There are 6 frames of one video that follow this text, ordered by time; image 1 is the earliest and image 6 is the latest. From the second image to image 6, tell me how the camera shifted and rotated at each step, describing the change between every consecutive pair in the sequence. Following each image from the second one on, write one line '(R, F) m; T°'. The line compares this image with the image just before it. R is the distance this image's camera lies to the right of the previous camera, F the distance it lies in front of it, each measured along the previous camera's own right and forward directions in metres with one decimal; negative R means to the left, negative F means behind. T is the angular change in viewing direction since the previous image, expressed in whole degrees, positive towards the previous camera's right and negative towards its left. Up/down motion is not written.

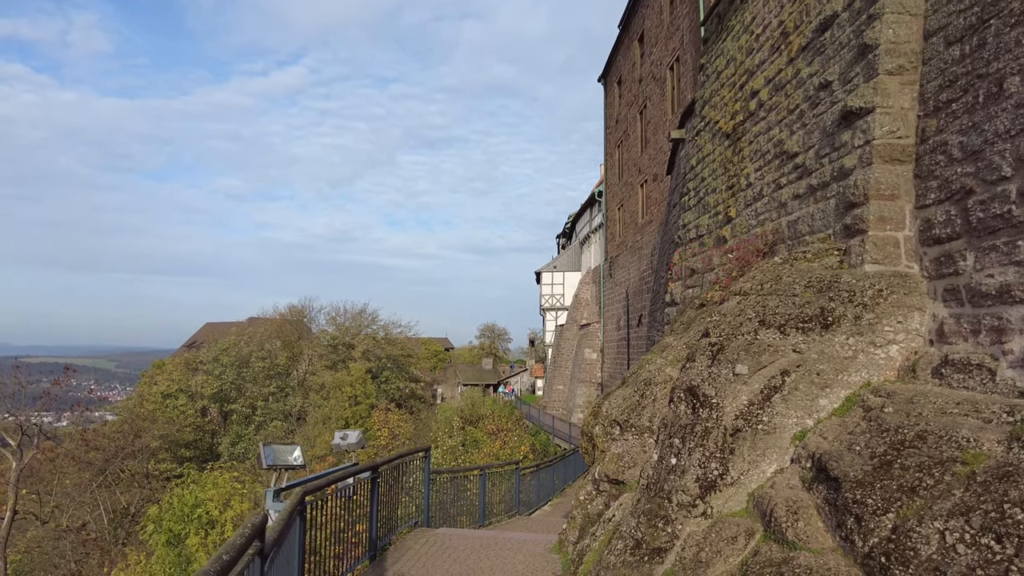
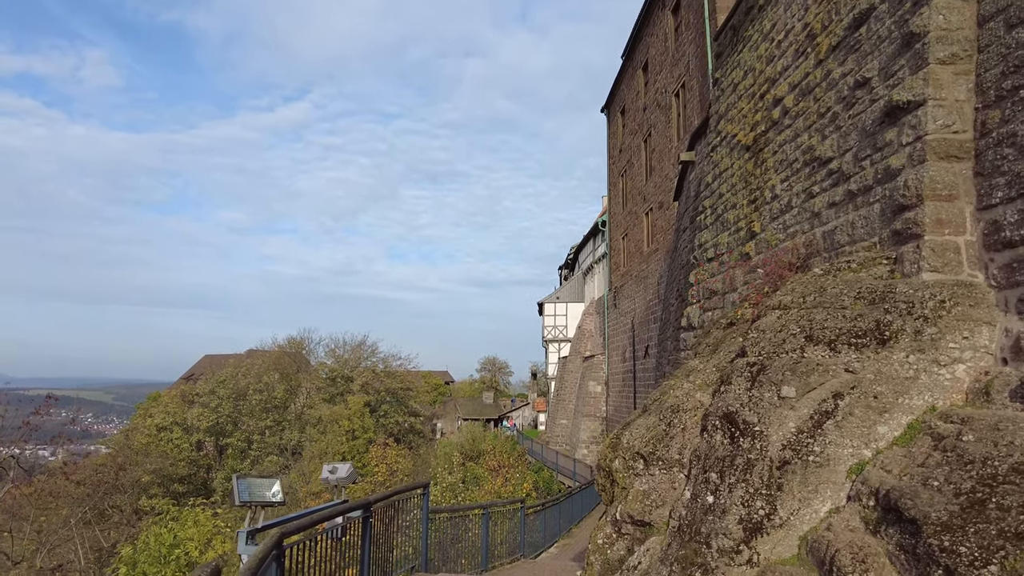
(-0.1, +0.5) m; 0°
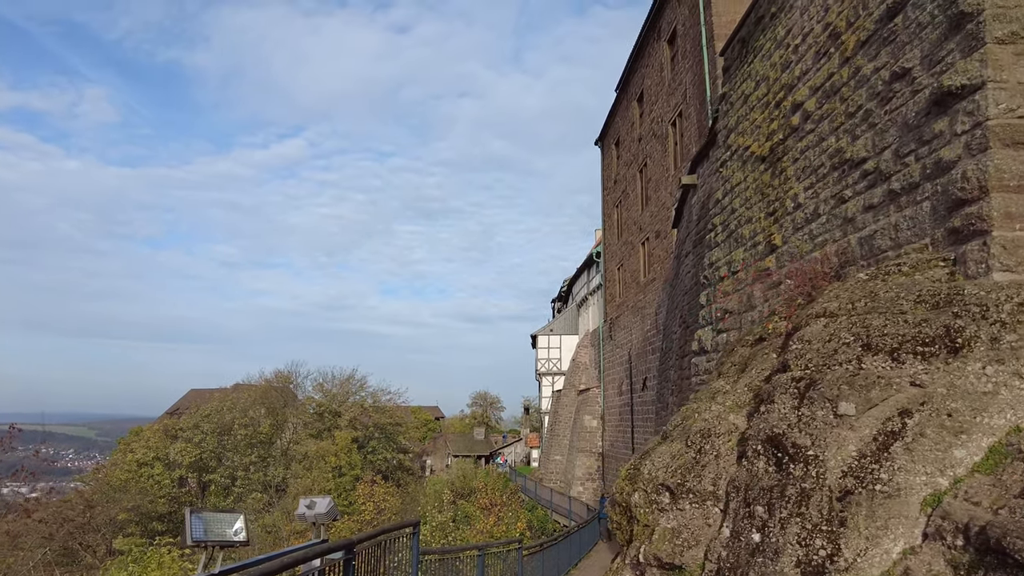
(-0.1, +0.5) m; +1°
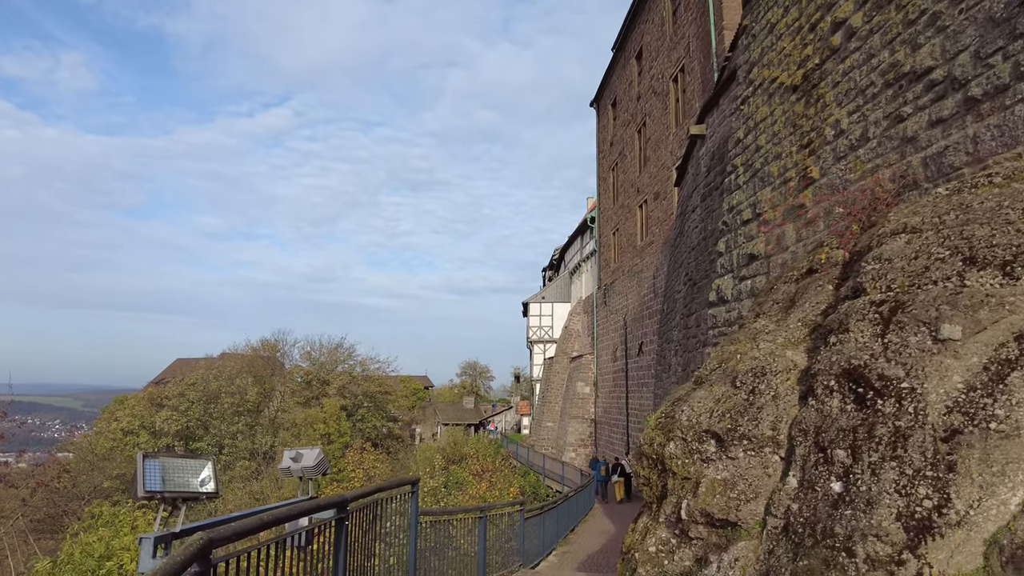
(-0.2, +0.5) m; +1°
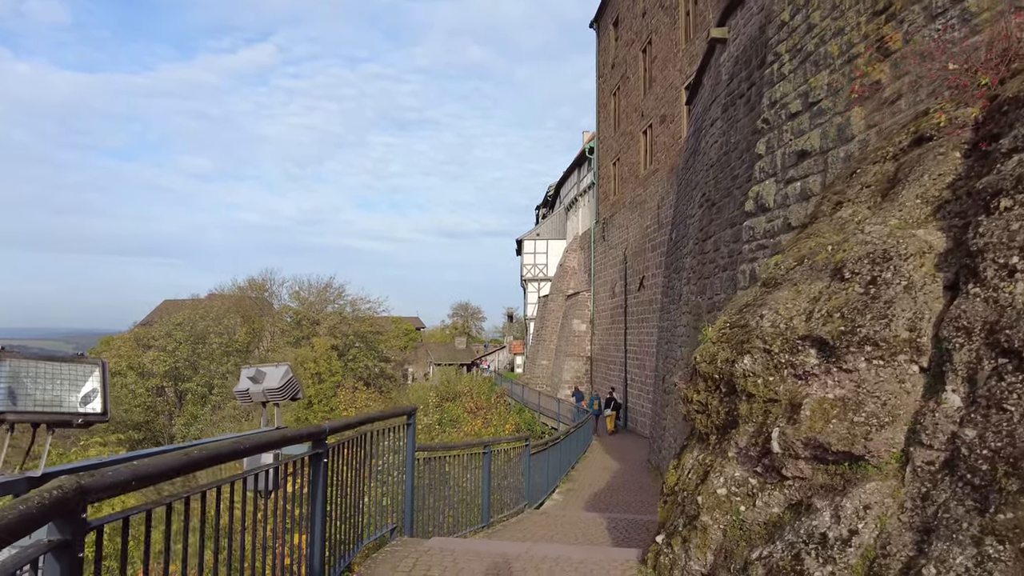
(-0.1, +0.8) m; +1°
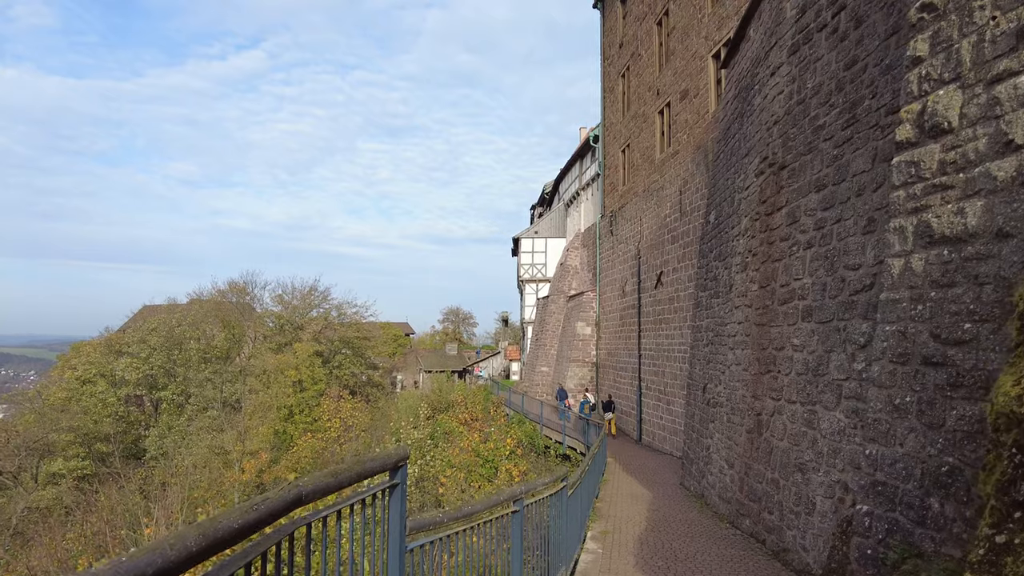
(-0.3, +1.9) m; +1°
